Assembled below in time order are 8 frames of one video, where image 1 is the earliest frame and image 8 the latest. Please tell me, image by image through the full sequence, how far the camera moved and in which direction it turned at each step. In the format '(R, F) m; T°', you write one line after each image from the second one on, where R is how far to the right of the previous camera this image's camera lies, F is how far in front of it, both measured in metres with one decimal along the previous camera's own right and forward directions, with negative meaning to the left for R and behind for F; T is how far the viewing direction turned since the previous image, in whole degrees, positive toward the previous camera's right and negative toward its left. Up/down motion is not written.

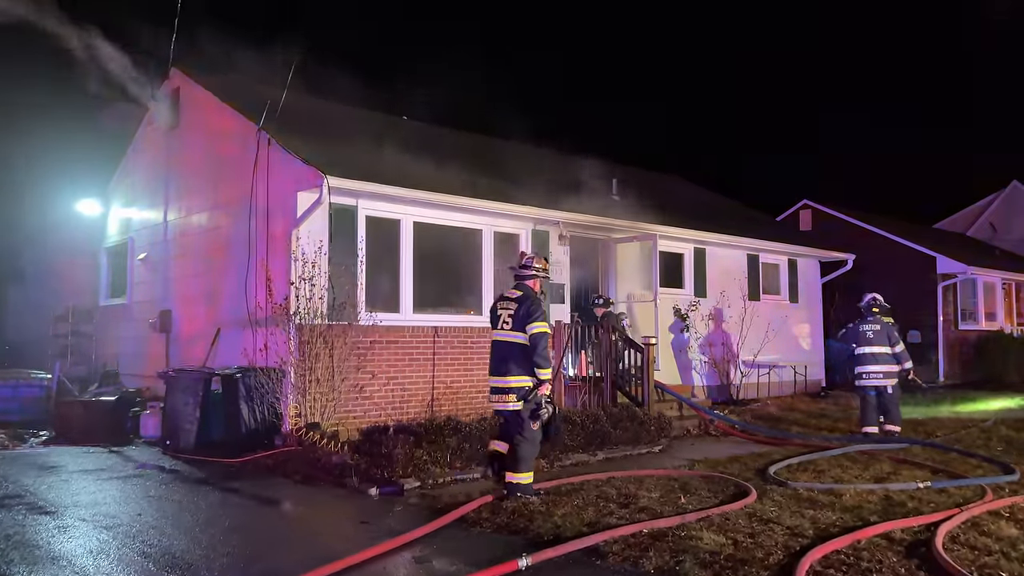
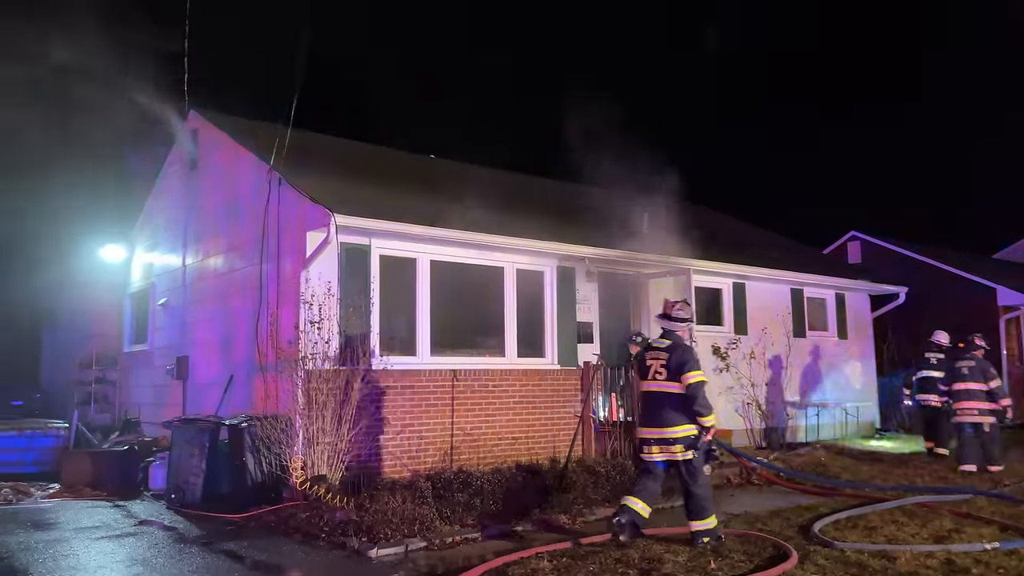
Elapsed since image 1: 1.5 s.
(+0.3, +0.5) m; -3°
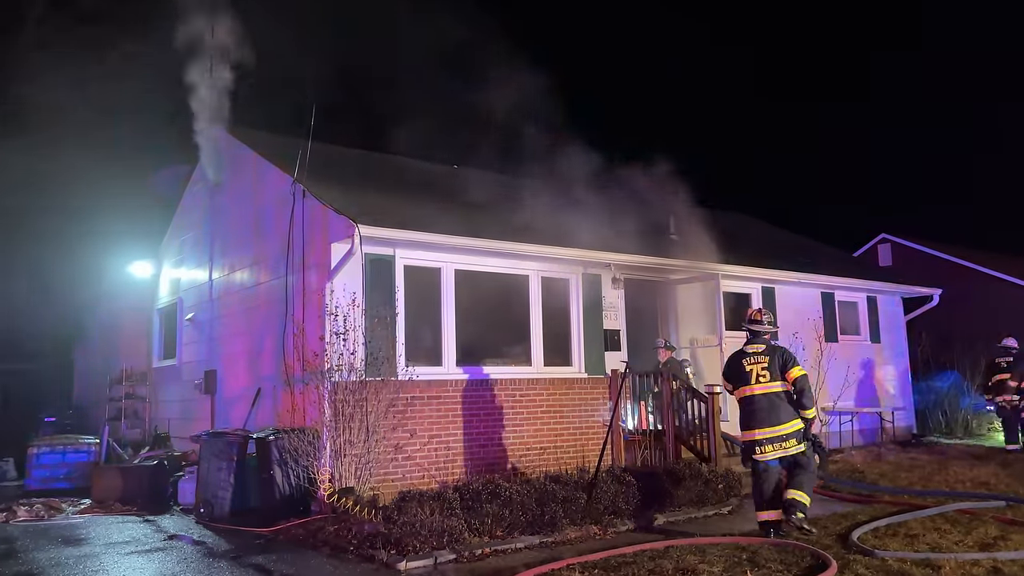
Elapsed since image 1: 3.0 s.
(0.0, +0.1) m; -2°
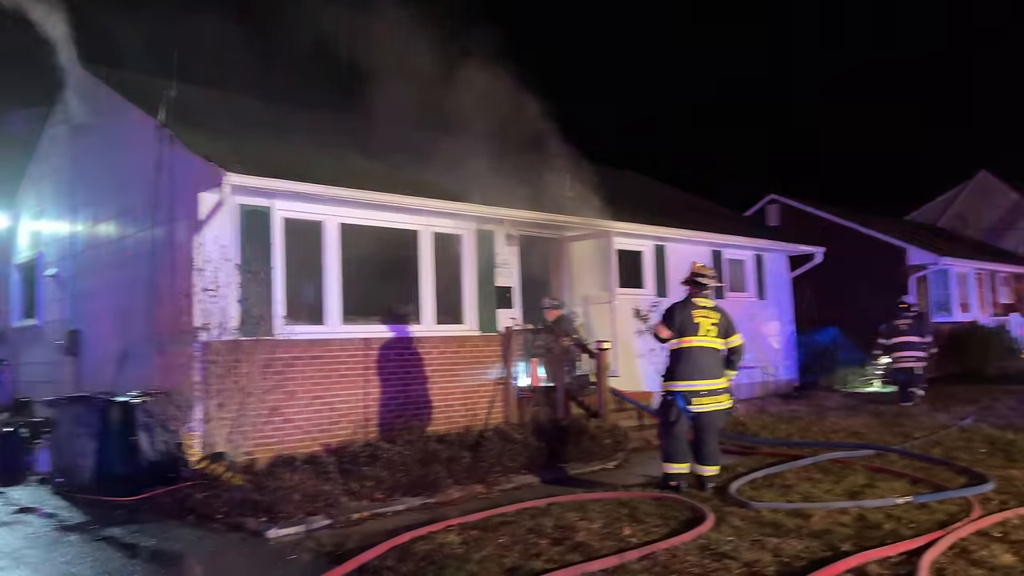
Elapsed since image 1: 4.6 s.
(+0.2, +0.2) m; +7°
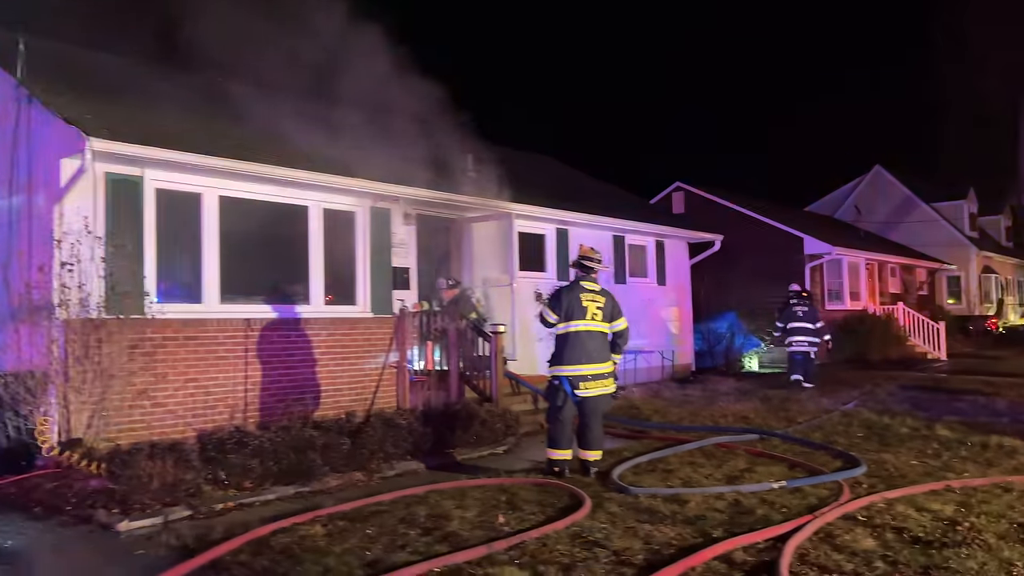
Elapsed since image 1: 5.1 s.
(+0.2, +0.2) m; +6°
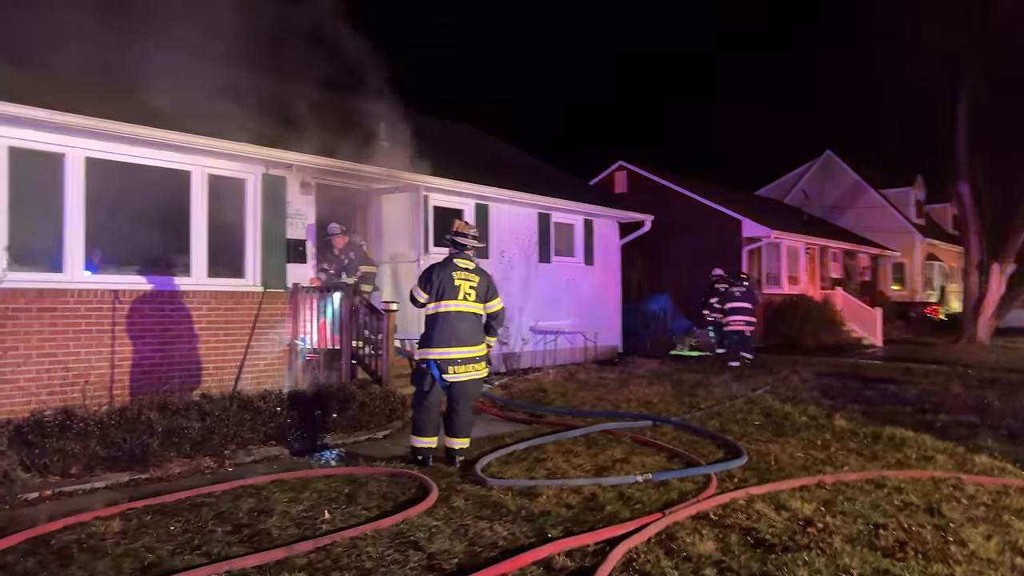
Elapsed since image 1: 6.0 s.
(+0.7, +0.4) m; +3°
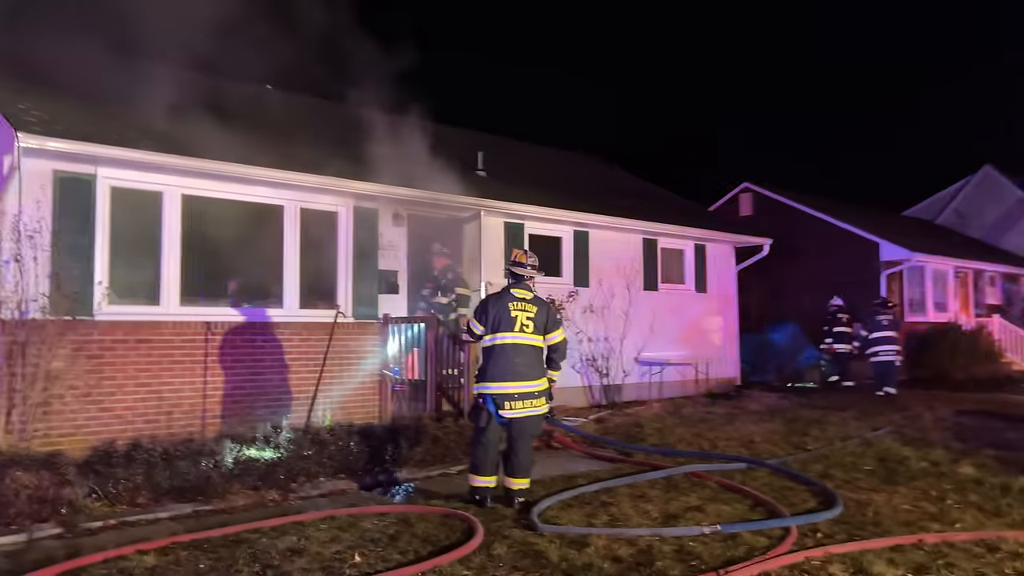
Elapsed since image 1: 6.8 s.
(+0.5, +0.3) m; -10°
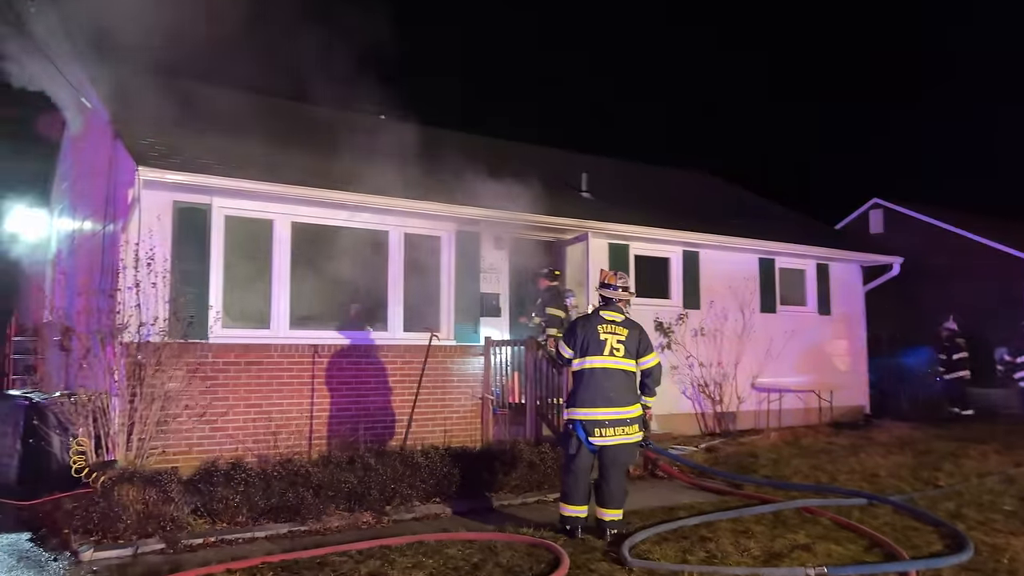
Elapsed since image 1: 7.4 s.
(+0.2, +0.1) m; -9°
